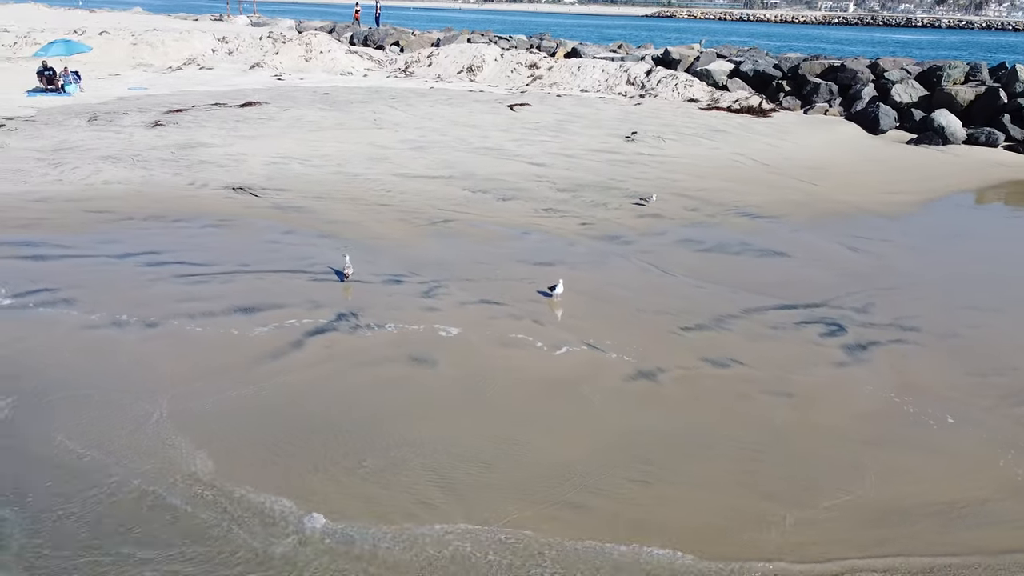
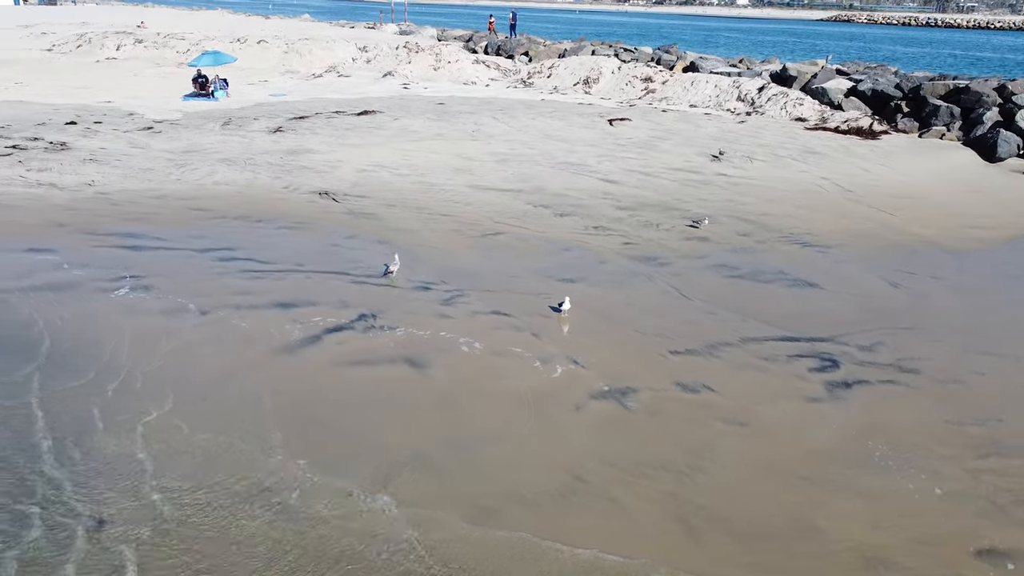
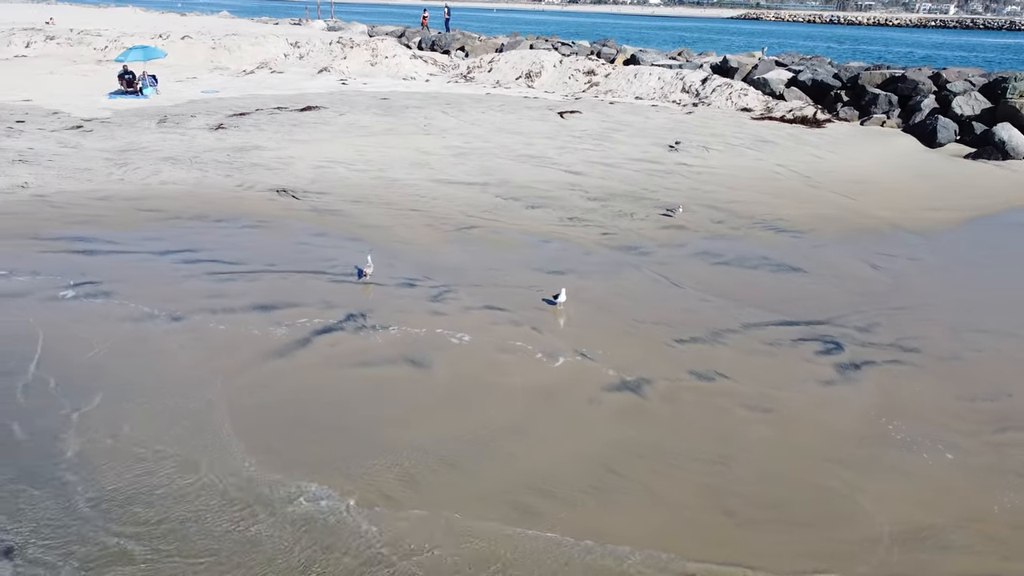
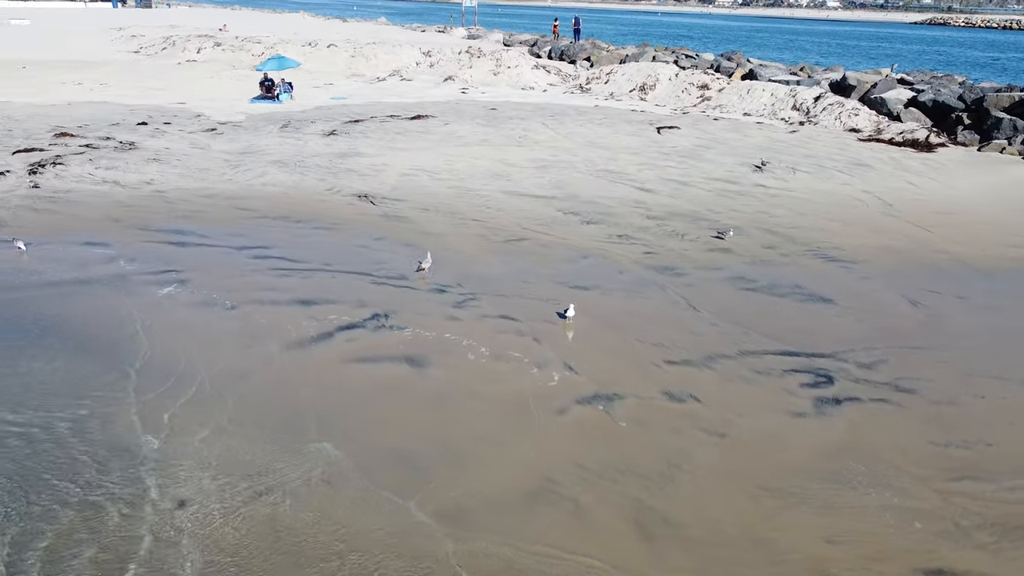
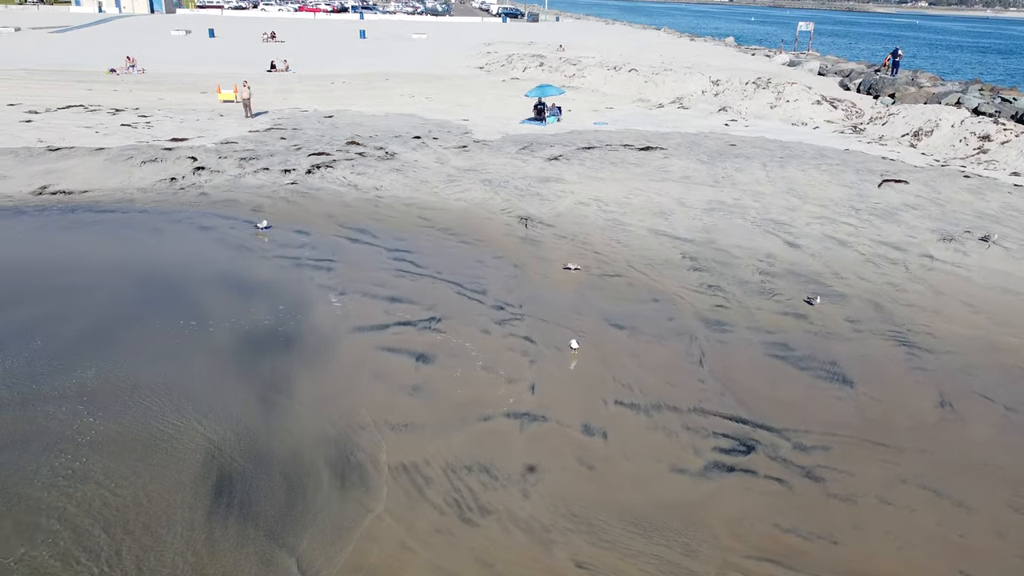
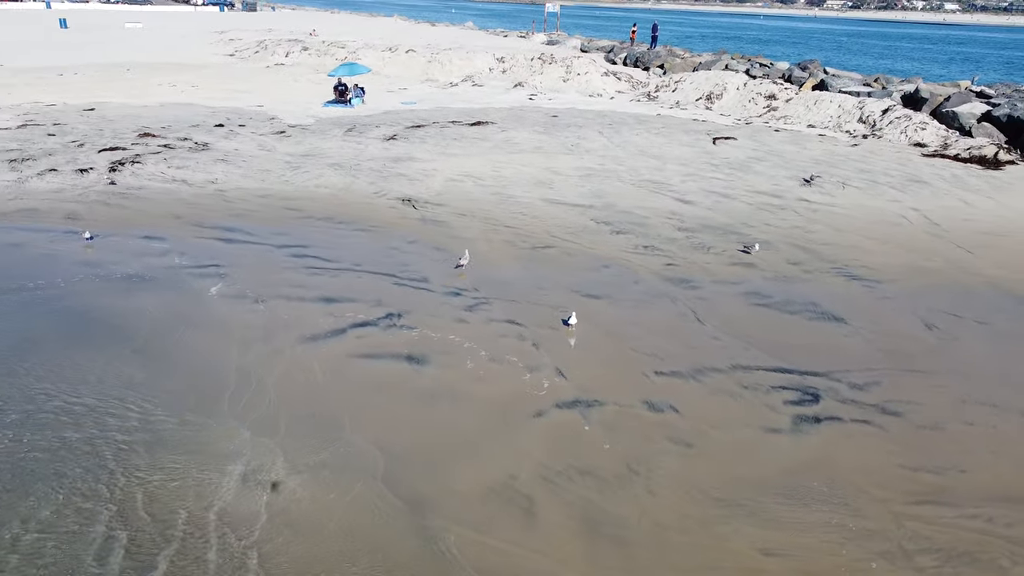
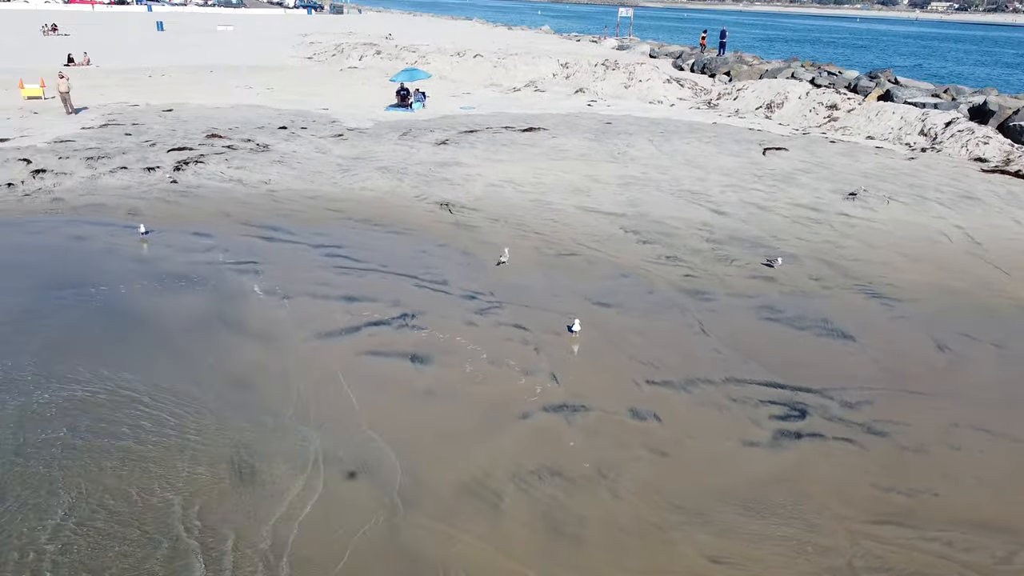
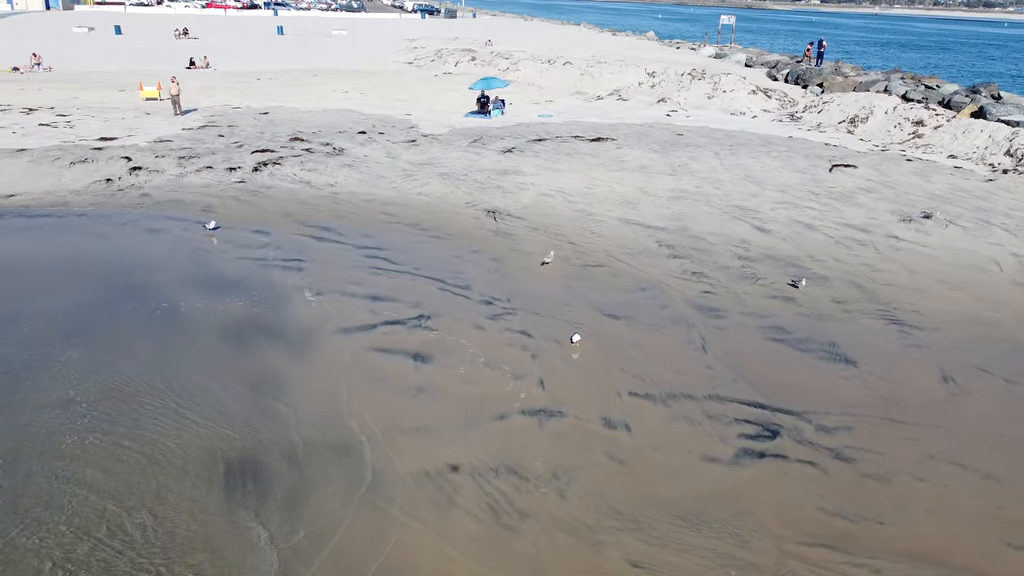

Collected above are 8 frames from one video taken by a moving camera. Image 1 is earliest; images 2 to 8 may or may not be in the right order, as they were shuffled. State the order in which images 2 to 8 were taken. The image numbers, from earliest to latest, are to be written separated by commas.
3, 2, 4, 6, 7, 8, 5
